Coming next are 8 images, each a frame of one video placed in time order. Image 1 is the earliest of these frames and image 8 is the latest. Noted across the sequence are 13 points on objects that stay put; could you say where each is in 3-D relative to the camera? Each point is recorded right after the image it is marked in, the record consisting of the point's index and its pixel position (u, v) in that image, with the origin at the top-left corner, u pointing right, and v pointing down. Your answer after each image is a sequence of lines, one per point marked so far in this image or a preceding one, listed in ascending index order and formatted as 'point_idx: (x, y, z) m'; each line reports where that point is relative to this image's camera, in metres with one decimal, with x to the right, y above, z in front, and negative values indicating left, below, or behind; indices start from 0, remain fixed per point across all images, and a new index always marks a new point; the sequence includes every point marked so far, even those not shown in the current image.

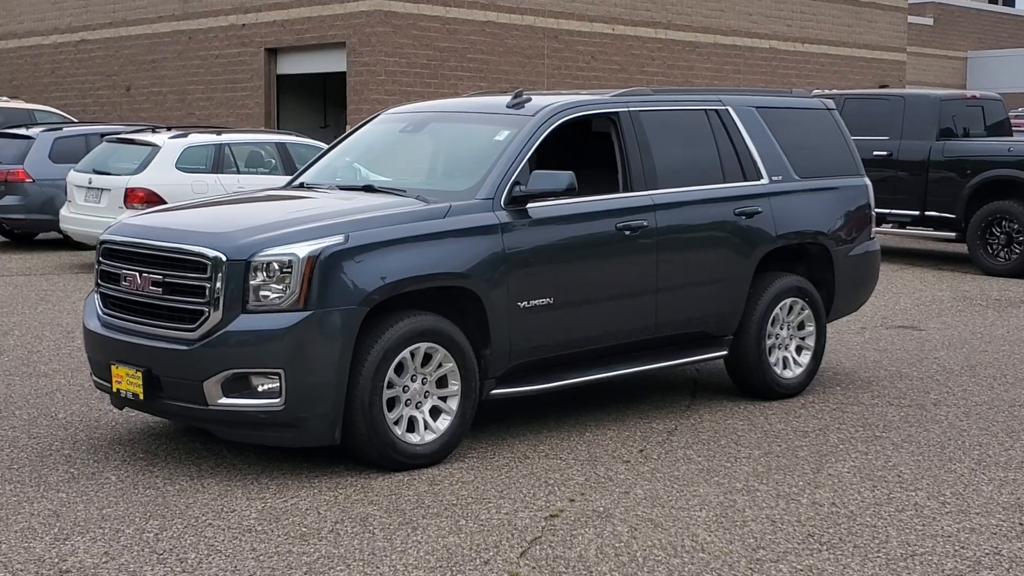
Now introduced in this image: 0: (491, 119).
0: (-0.1, +1.0, +7.0) m
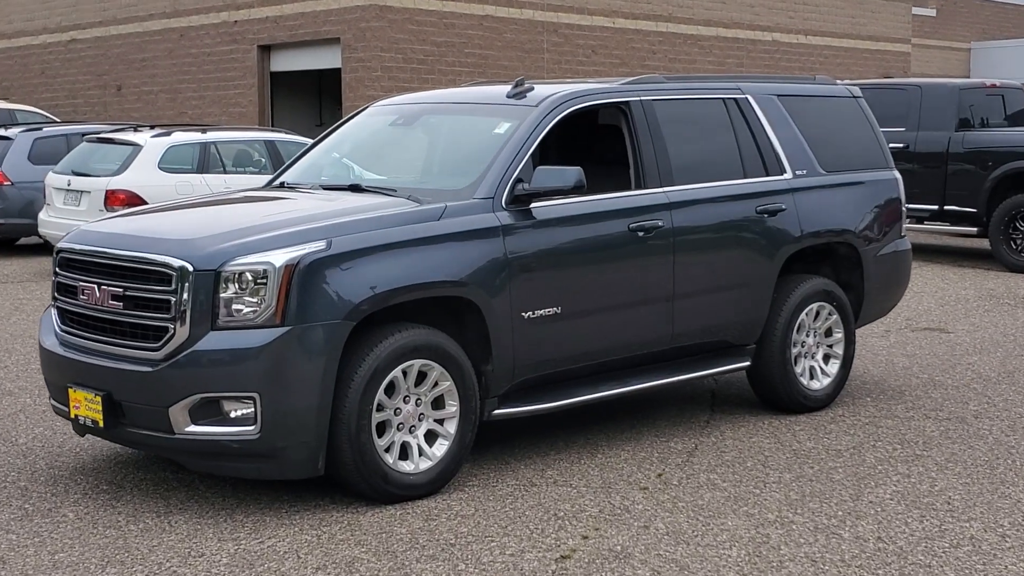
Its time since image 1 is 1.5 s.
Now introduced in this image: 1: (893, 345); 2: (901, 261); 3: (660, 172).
0: (-0.1, +0.9, +6.3) m
1: (+2.9, -0.4, +9.2) m
2: (+2.4, +0.2, +7.7) m
3: (+0.8, +0.6, +6.5) m
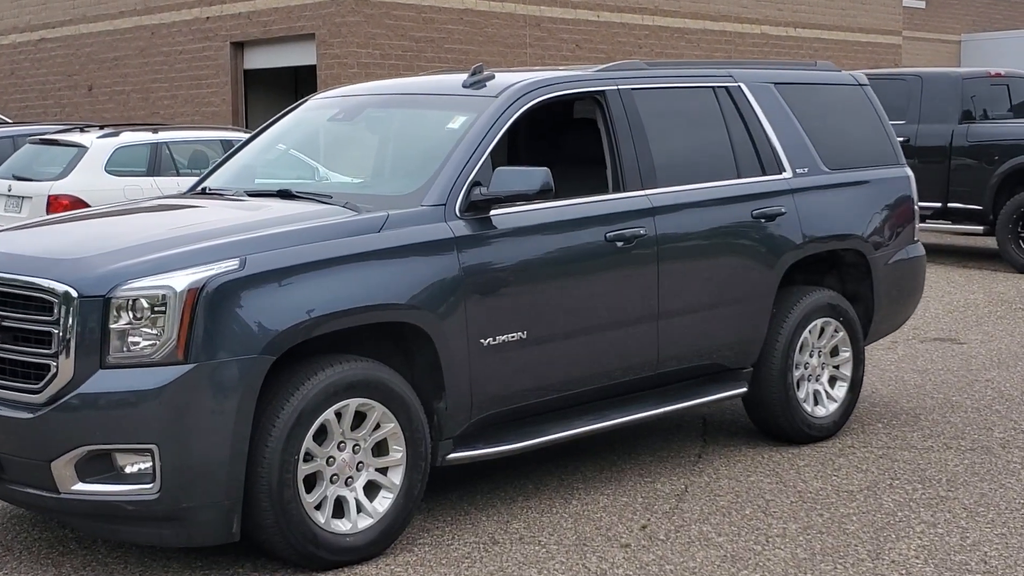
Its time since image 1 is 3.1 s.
0: (-0.3, +0.8, +5.5) m
1: (+2.7, -0.5, +8.4) m
2: (+2.3, +0.1, +6.9) m
3: (+0.6, +0.5, +5.7) m
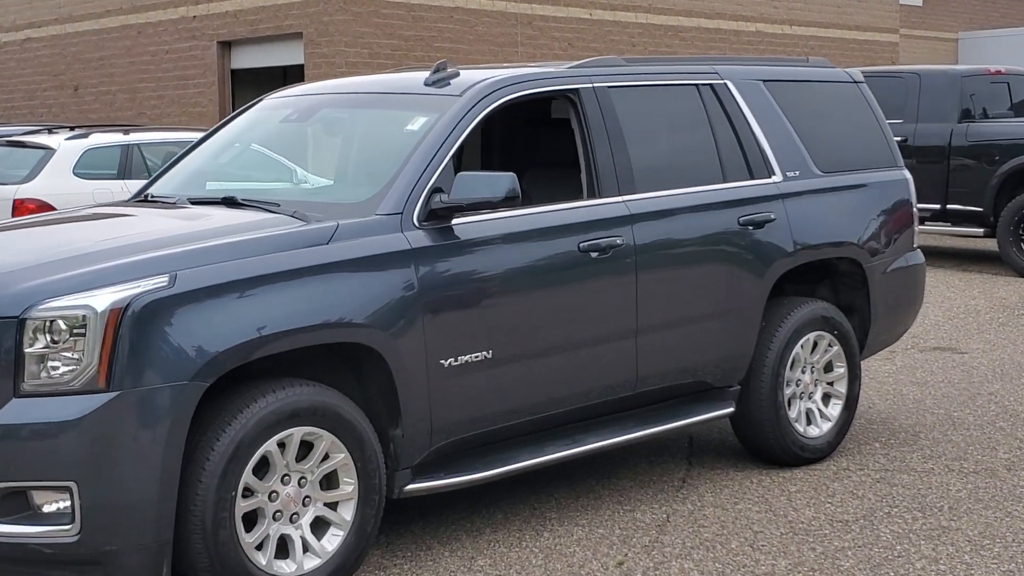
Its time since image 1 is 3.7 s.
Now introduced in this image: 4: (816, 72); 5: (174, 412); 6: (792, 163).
0: (-0.4, +0.8, +5.1) m
1: (+2.5, -0.5, +8.0) m
2: (+2.1, +0.1, +6.5) m
3: (+0.5, +0.5, +5.3) m
4: (+1.6, +1.1, +6.4) m
5: (-1.1, -0.4, +3.9) m
6: (+1.4, +0.6, +6.0) m
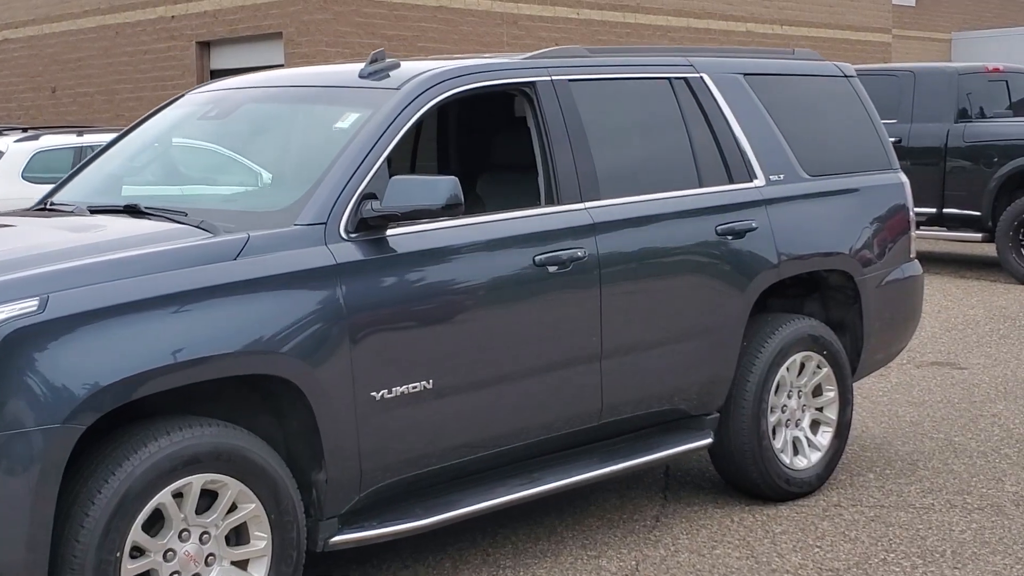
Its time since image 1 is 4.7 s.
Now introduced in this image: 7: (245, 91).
0: (-0.6, +0.7, +4.5) m
1: (+2.3, -0.6, +7.4) m
2: (+1.9, 0.0, +5.9) m
3: (+0.3, +0.4, +4.7) m
4: (+1.4, +1.0, +5.8) m
5: (-1.3, -0.5, +3.3) m
6: (+1.2, +0.5, +5.4) m
7: (-1.0, +0.8, +4.8) m
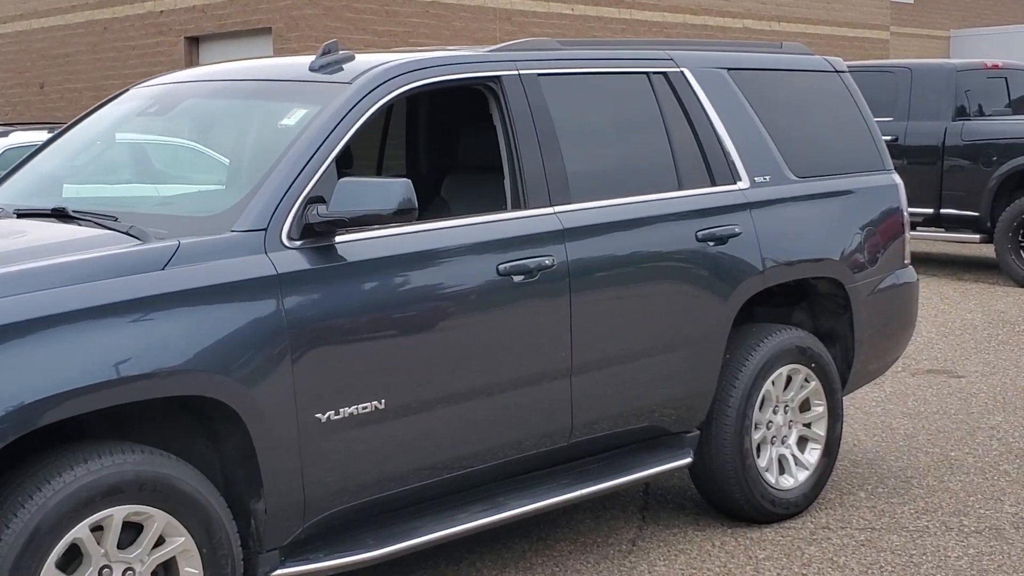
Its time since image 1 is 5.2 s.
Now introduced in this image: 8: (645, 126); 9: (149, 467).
0: (-0.8, +0.7, +4.2) m
1: (+2.2, -0.6, +7.1) m
2: (+1.8, 0.0, +5.6) m
3: (+0.1, +0.4, +4.4) m
4: (+1.2, +1.0, +5.5) m
5: (-1.4, -0.5, +3.0) m
6: (+1.0, +0.5, +5.1) m
7: (-1.2, +0.7, +4.5) m
8: (+0.5, +0.6, +4.7) m
9: (-1.0, -0.5, +3.3) m
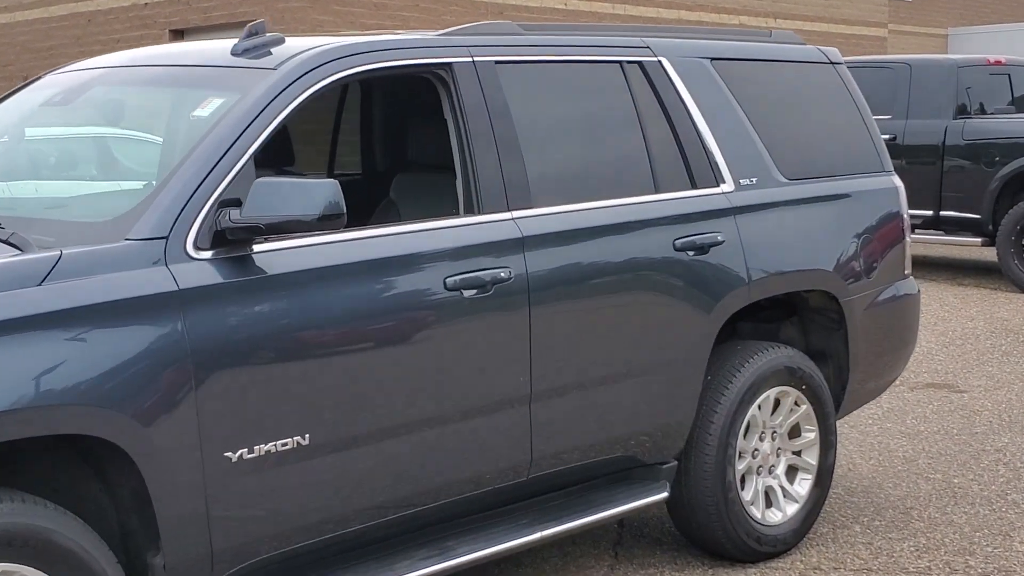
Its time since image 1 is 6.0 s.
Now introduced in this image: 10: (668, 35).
0: (-0.9, +0.6, +3.7) m
1: (+2.0, -0.7, +6.6) m
2: (+1.6, -0.1, +5.1) m
3: (0.0, +0.3, +3.9) m
4: (+1.1, +1.0, +5.0) m
5: (-1.5, -0.5, +2.5) m
6: (+0.9, +0.5, +4.6) m
7: (-1.3, +0.7, +4.0) m
8: (+0.4, +0.6, +4.2) m
9: (-1.1, -0.5, +2.8) m
10: (+0.6, +1.0, +4.7) m
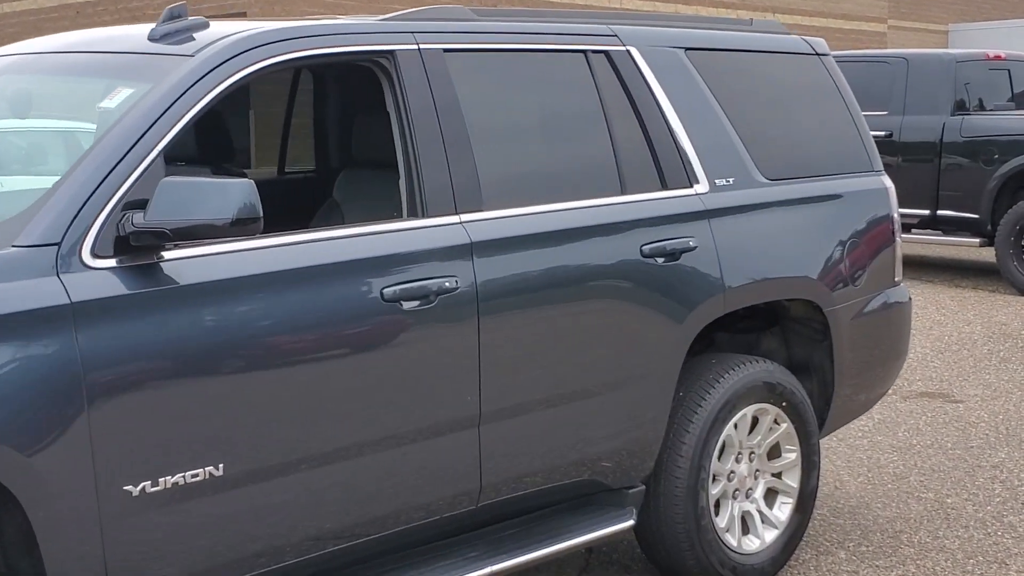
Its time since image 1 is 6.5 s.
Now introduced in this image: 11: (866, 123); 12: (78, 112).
0: (-1.1, +0.6, +3.3) m
1: (+1.9, -0.7, +6.3) m
2: (+1.5, -0.1, +4.8) m
3: (-0.2, +0.3, +3.5) m
4: (+1.0, +0.9, +4.6) m
5: (-1.7, -0.6, +2.2) m
6: (+0.7, +0.4, +4.2) m
7: (-1.4, +0.7, +3.6) m
8: (+0.2, +0.5, +3.9) m
9: (-1.3, -0.6, +2.5) m
10: (+0.5, +0.9, +4.3) m
11: (+1.4, +0.7, +4.9) m
12: (-1.1, +0.5, +3.2) m
